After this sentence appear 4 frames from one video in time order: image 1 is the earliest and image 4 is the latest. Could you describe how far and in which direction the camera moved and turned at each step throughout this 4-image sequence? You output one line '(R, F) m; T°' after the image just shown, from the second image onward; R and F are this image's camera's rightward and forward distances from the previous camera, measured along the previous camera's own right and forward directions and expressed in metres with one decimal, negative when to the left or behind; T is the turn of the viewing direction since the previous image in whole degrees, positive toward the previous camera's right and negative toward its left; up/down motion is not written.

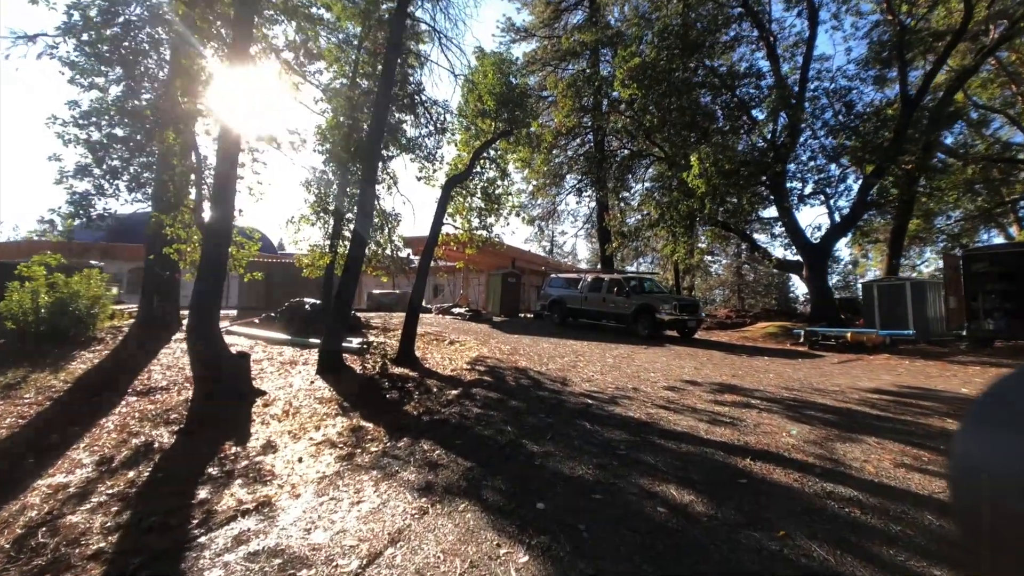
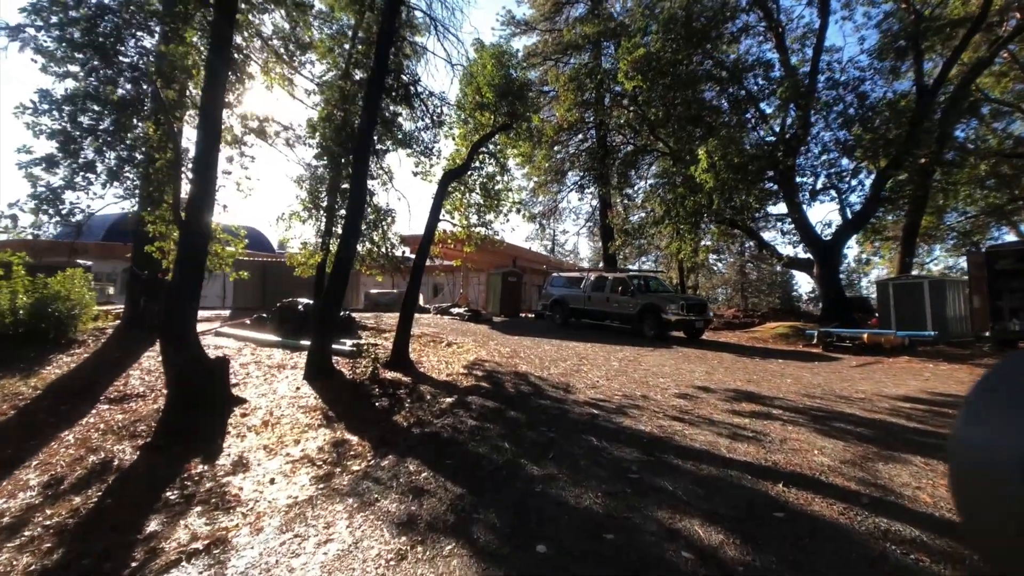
(0.0, +0.6) m; 0°
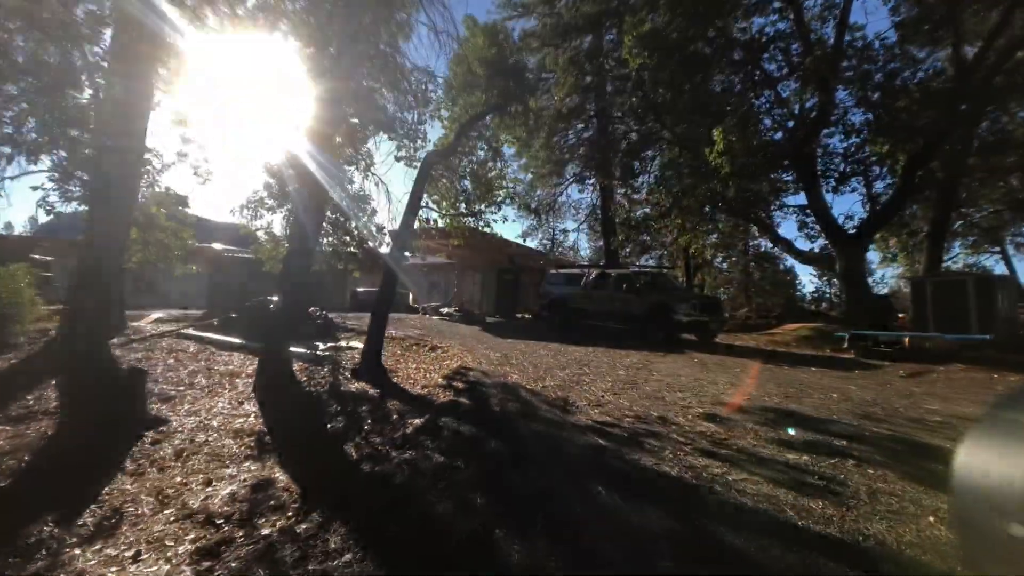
(+0.2, +1.4) m; 0°
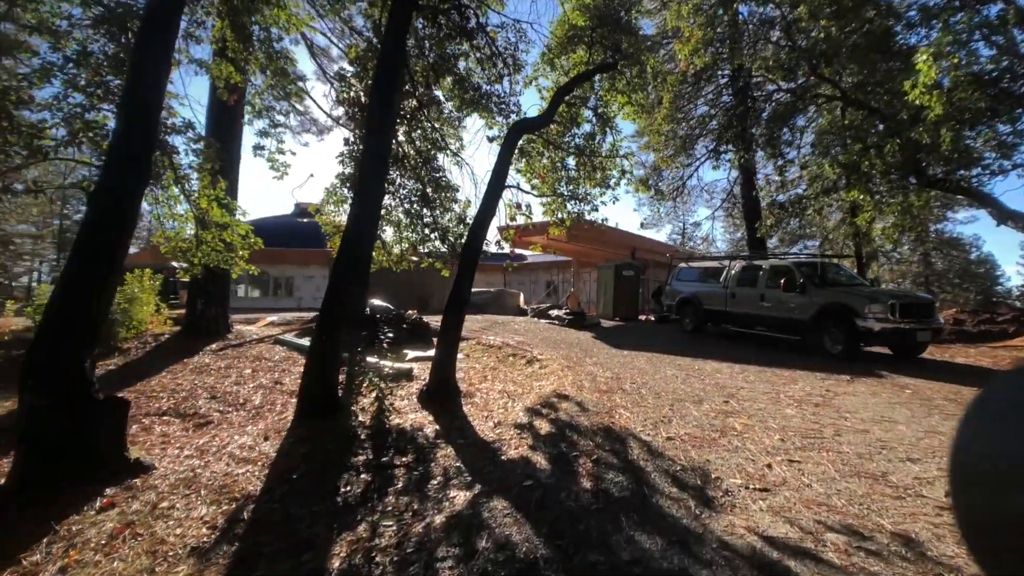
(+0.2, +2.3) m; -14°
